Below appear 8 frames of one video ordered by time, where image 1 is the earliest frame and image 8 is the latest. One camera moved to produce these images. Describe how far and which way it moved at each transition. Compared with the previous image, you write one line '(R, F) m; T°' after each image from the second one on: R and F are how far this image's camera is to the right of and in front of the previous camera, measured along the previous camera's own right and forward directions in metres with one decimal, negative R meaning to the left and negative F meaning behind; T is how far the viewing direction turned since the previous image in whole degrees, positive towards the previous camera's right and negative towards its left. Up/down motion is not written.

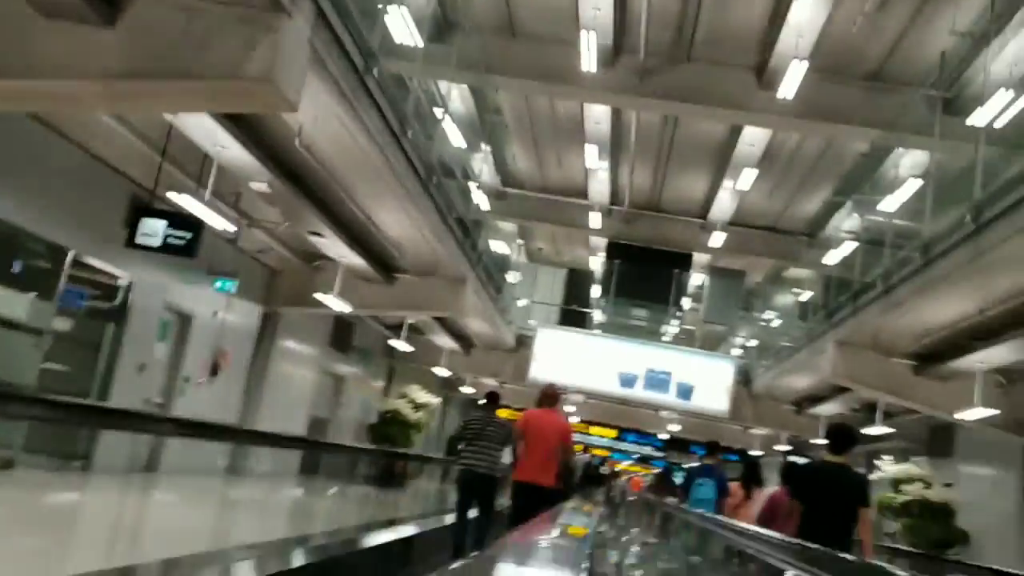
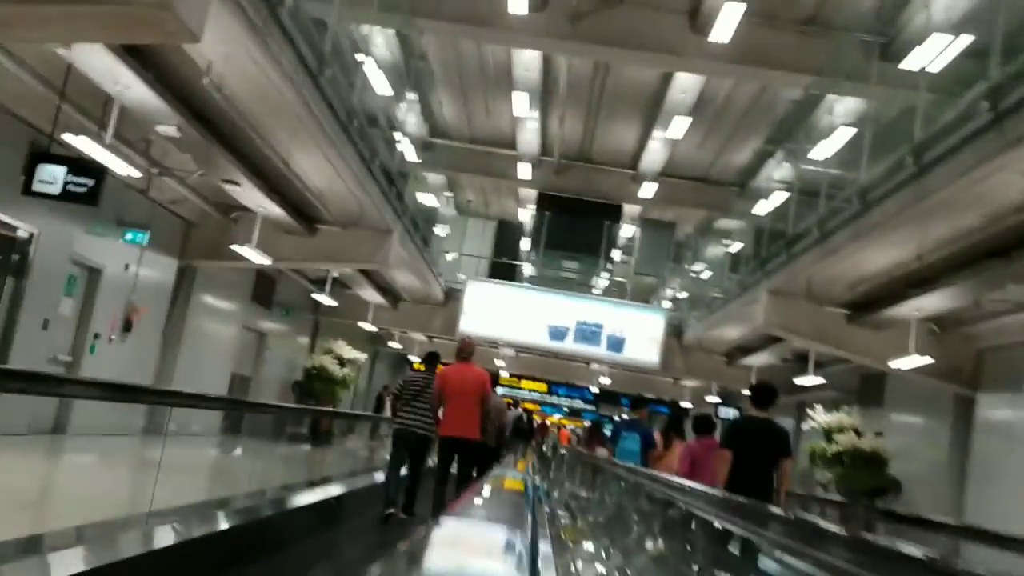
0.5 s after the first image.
(0.0, +0.3) m; +4°
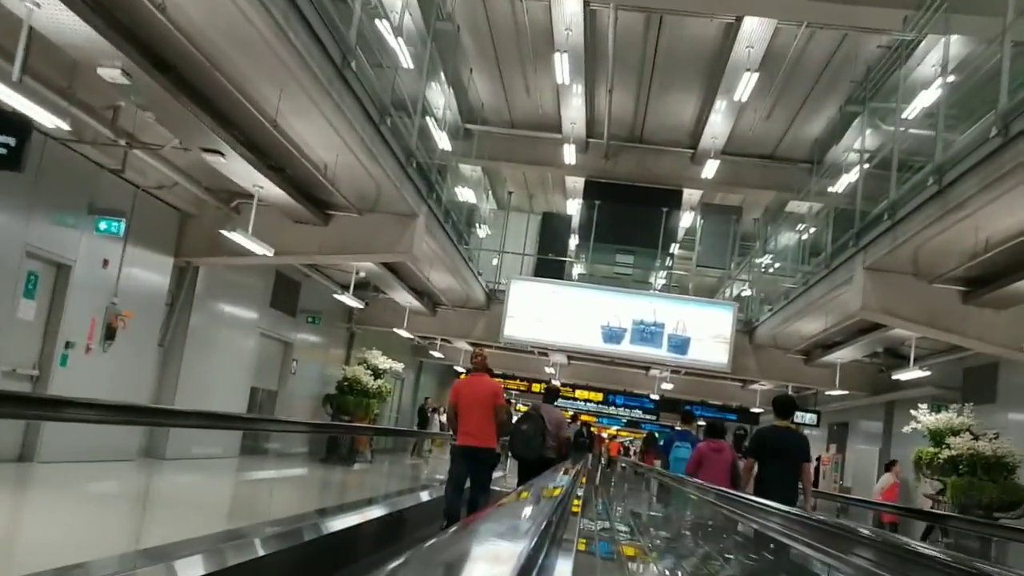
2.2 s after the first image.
(+0.1, +1.6) m; -3°
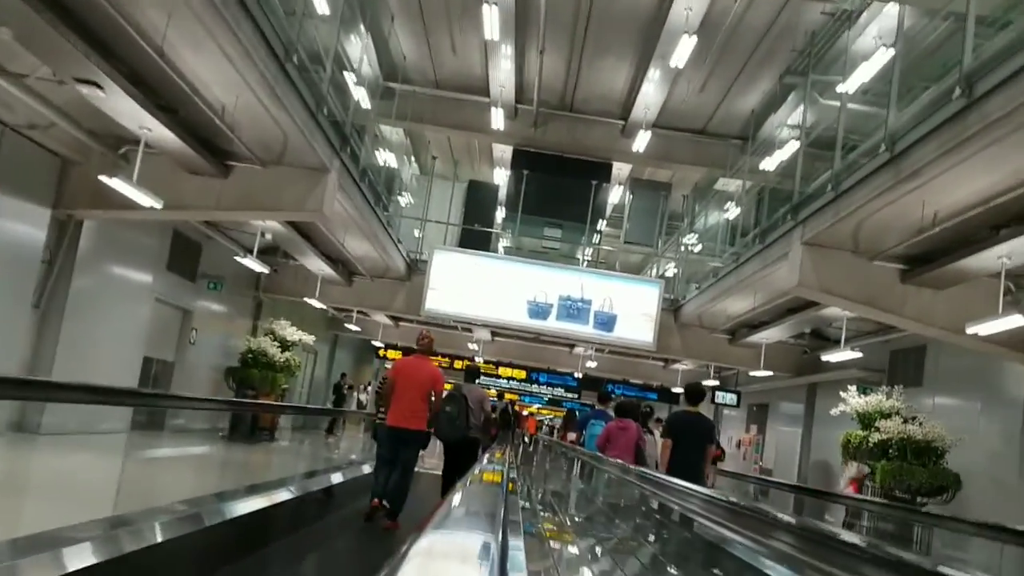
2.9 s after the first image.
(0.0, +0.7) m; +5°
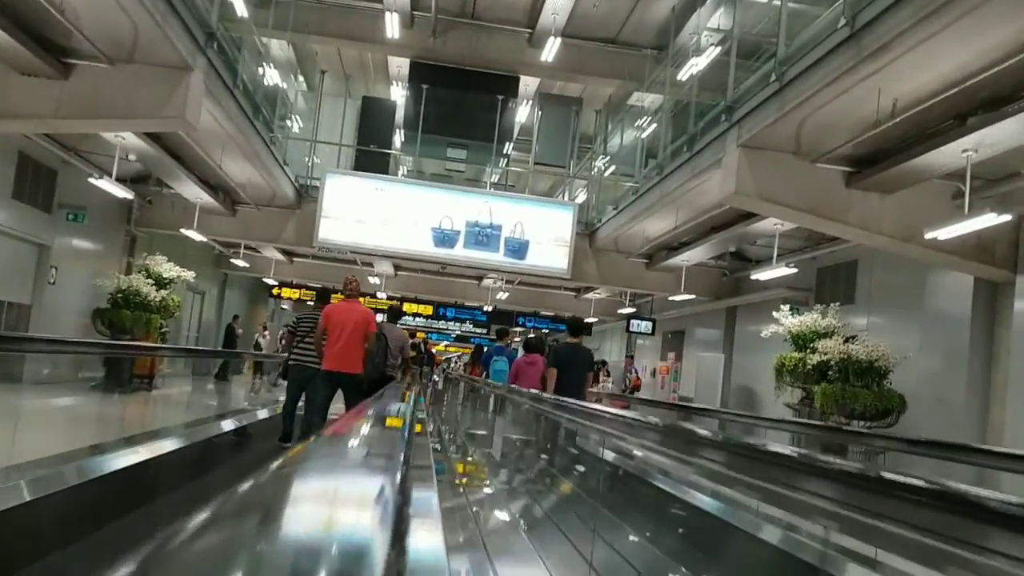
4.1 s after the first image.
(0.0, +1.1) m; +6°
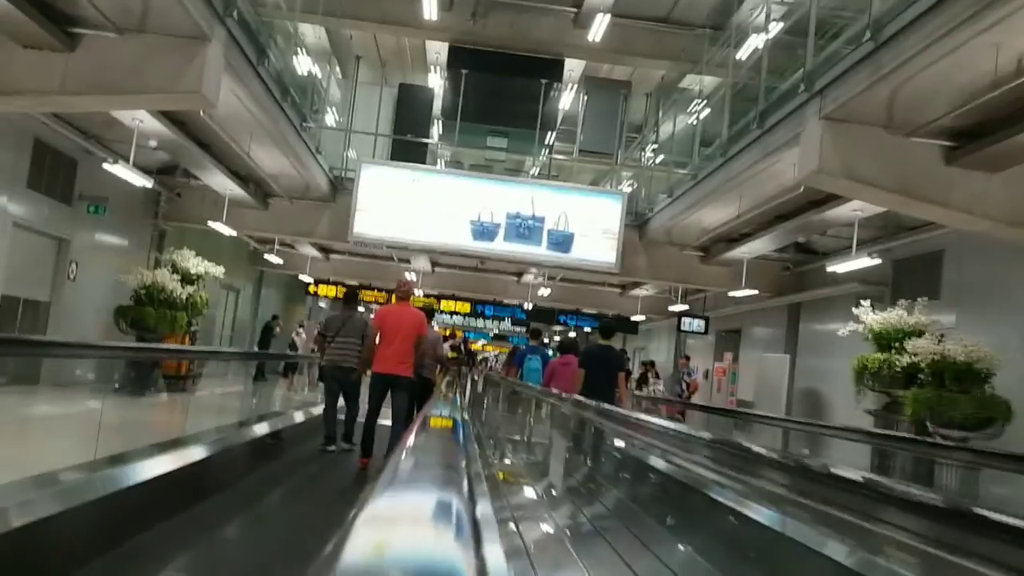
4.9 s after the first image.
(-0.1, +0.8) m; -2°
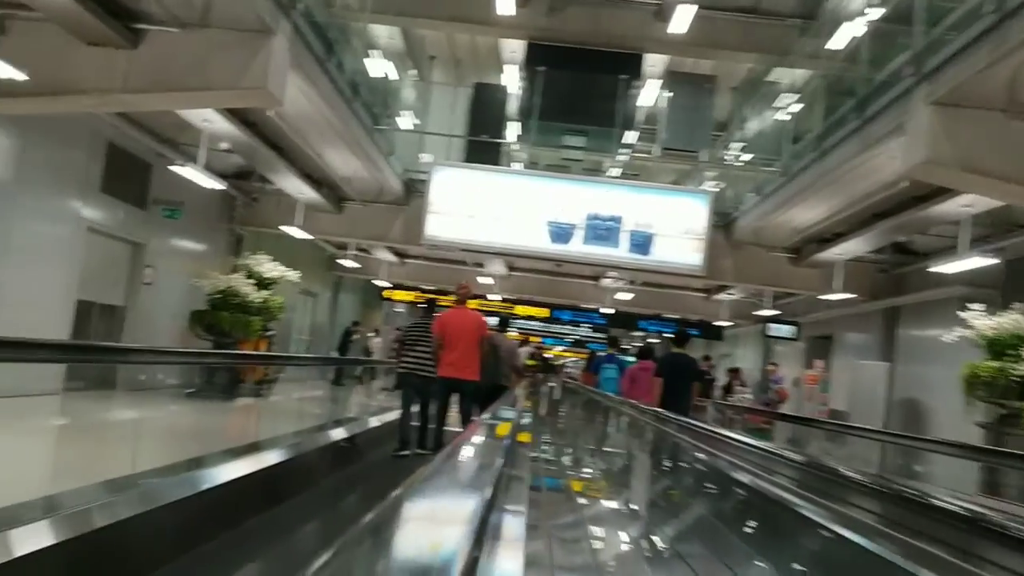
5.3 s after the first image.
(0.0, +0.4) m; -5°
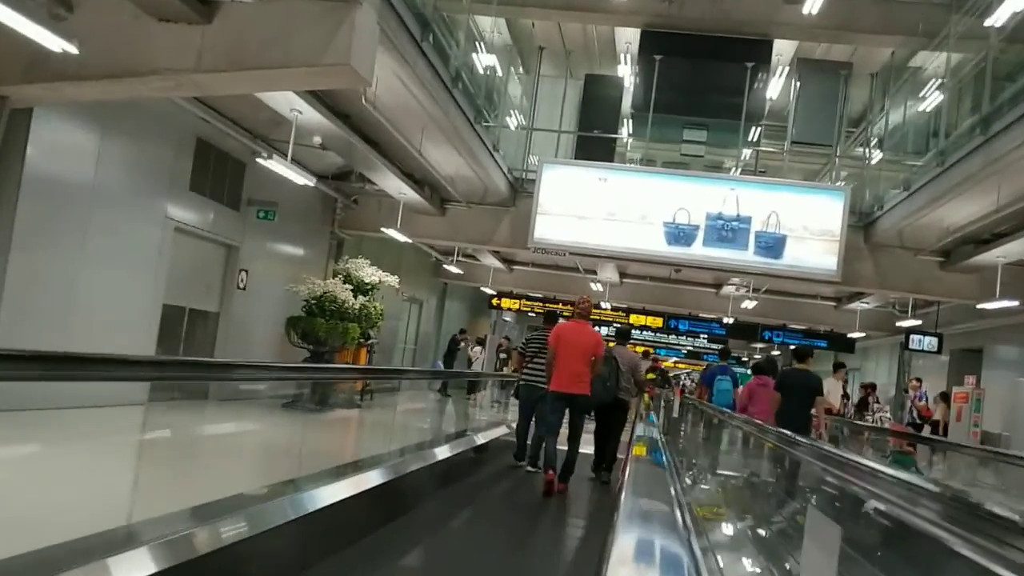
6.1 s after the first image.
(0.0, +0.9) m; -6°
